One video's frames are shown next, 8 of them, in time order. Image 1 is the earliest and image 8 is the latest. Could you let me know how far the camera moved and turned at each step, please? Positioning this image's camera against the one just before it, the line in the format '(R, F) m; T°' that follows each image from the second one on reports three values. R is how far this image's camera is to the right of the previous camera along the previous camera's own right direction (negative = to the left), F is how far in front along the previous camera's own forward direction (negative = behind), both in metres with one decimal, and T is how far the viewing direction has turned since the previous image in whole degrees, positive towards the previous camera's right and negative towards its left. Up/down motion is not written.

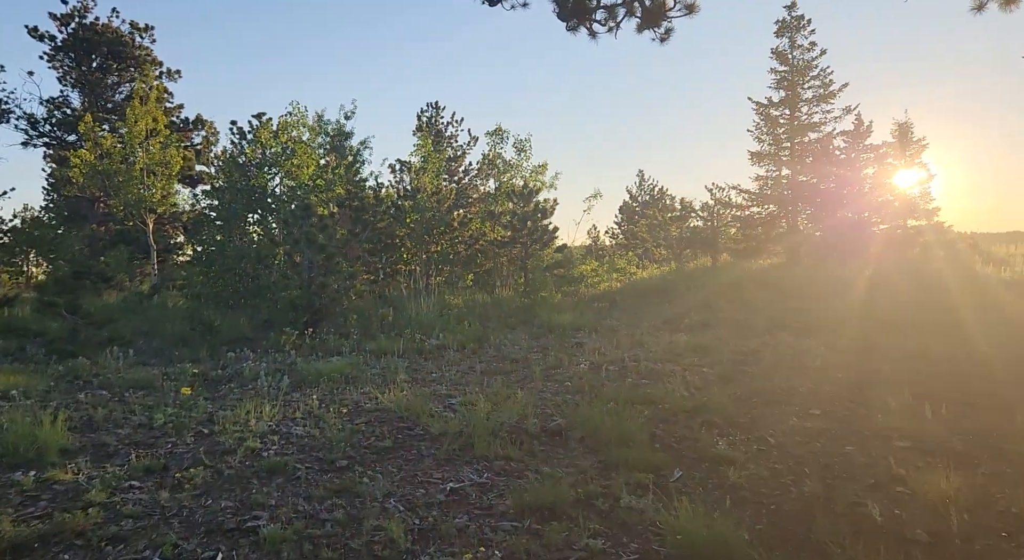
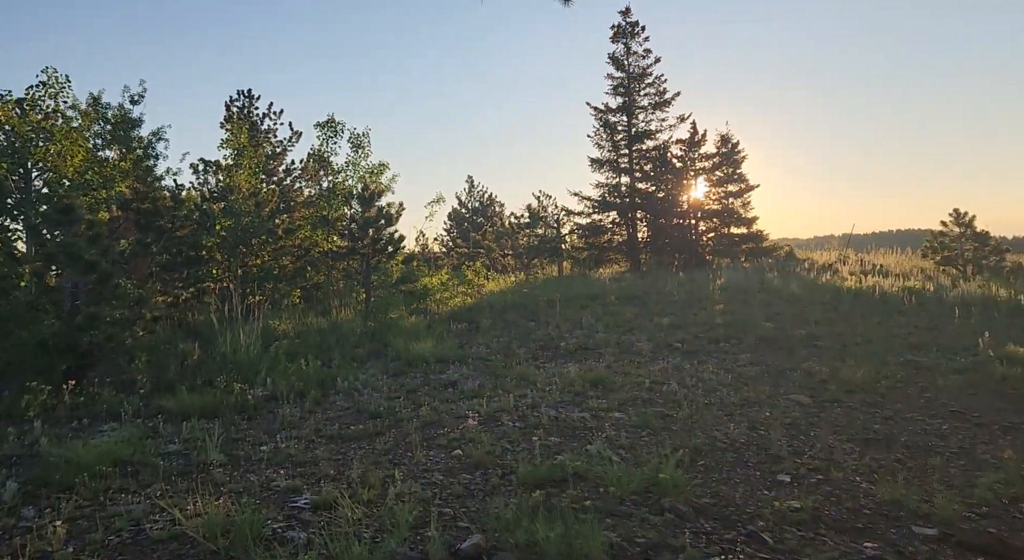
(-0.4, +2.1) m; +15°
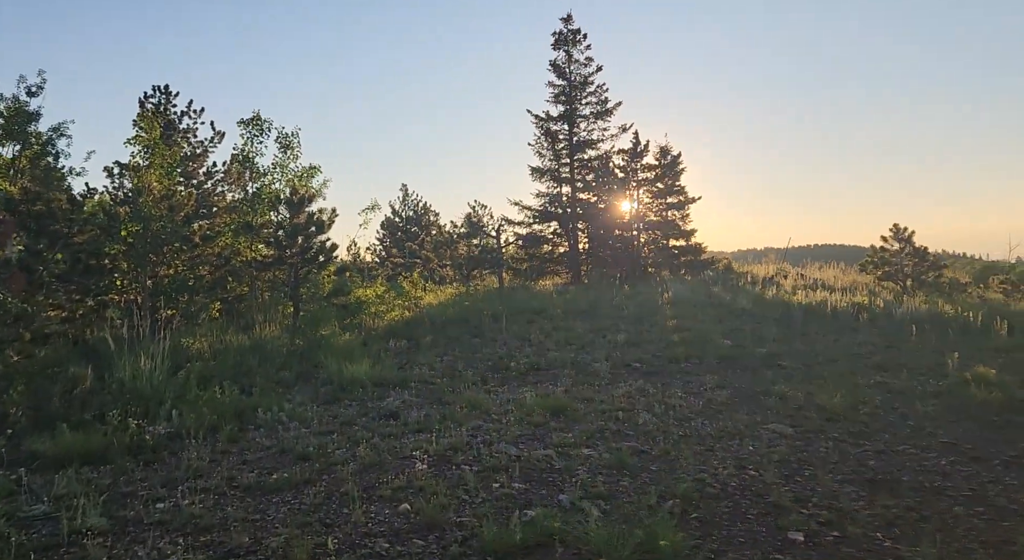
(-0.2, +0.9) m; +6°
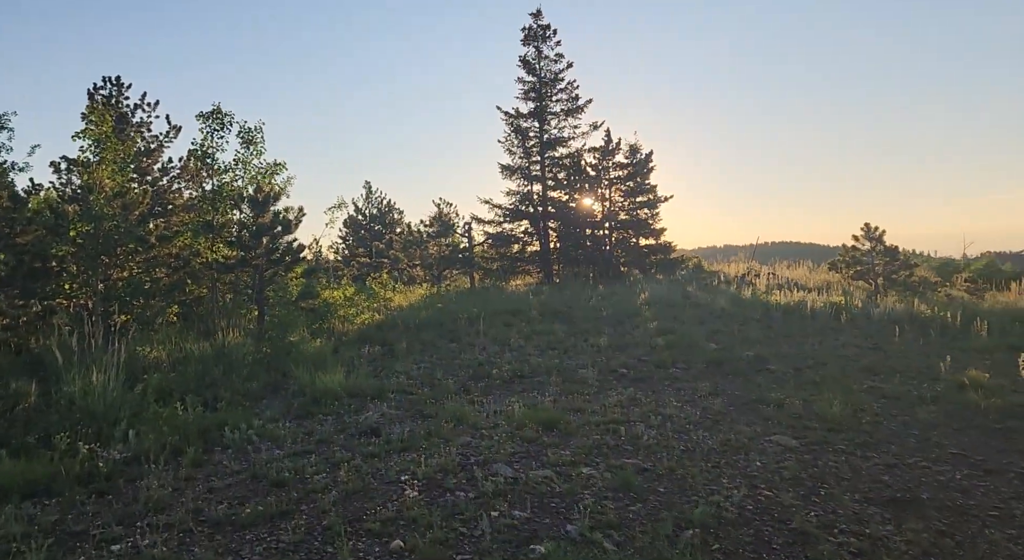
(-0.3, +0.5) m; +3°
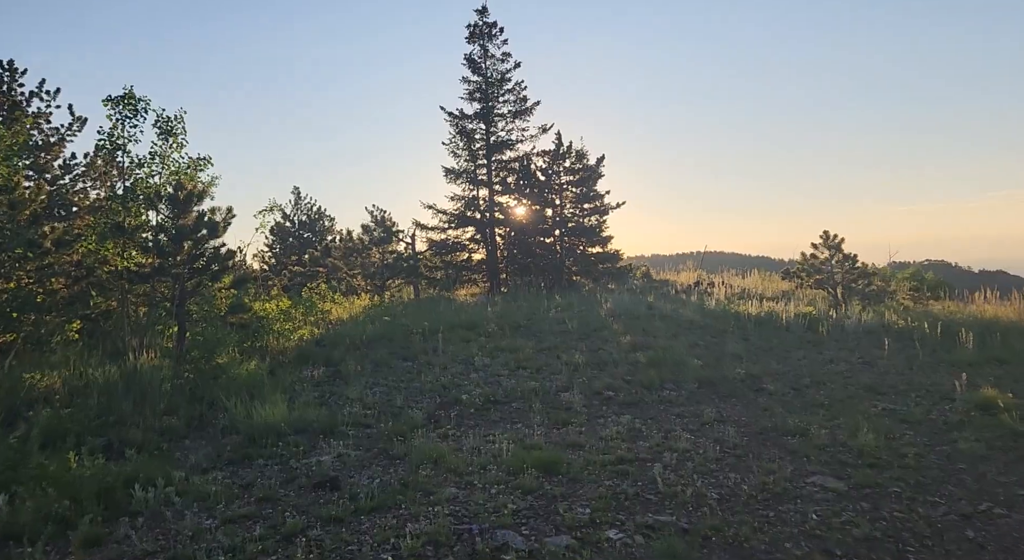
(-0.5, +1.2) m; +6°
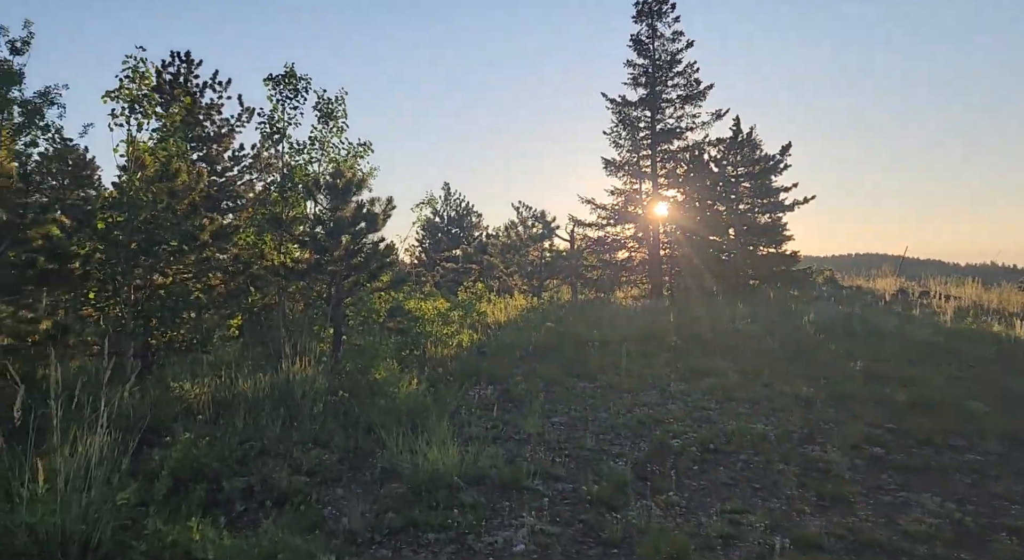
(-0.9, +1.7) m; -12°
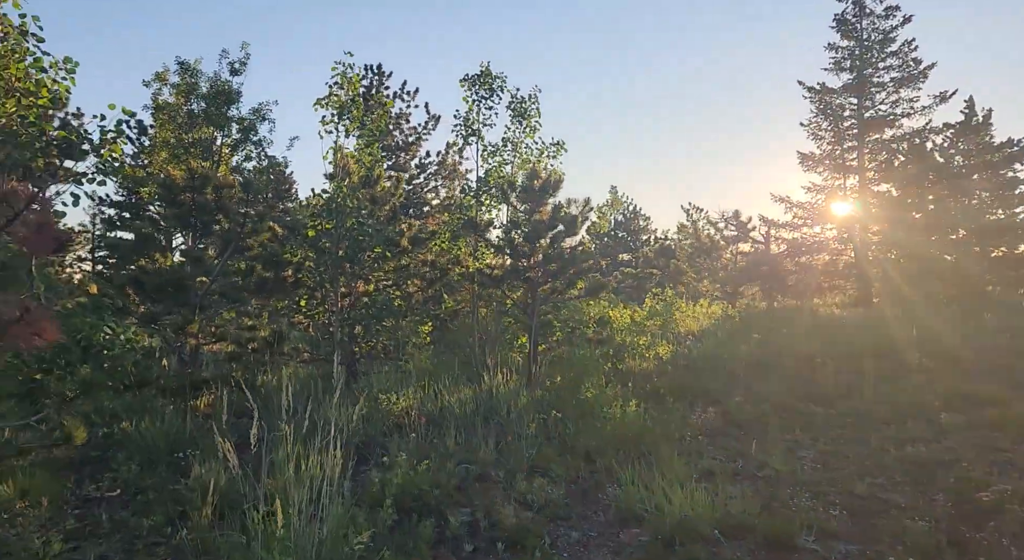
(-0.7, +0.7) m; -13°
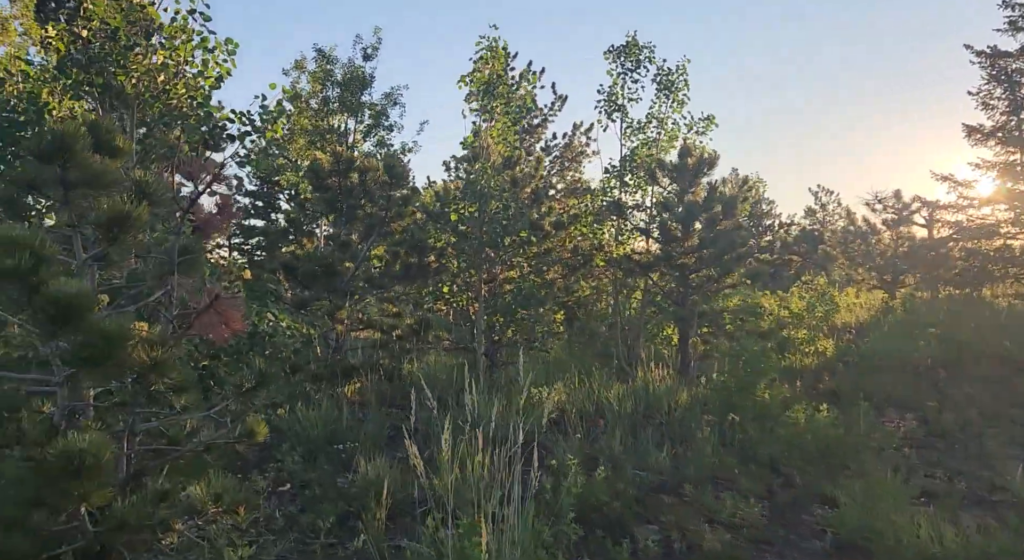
(-0.6, +0.5) m; -9°
